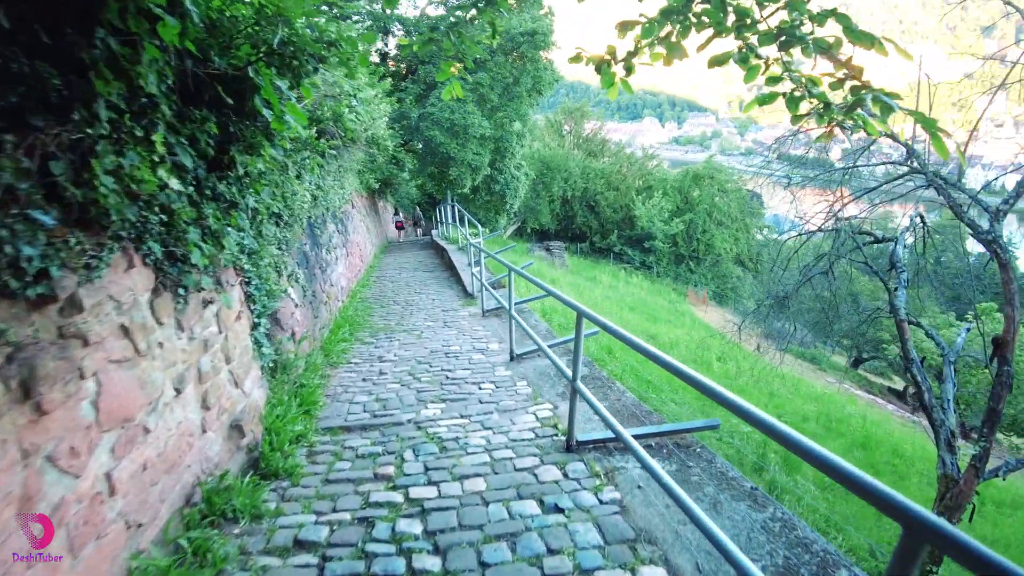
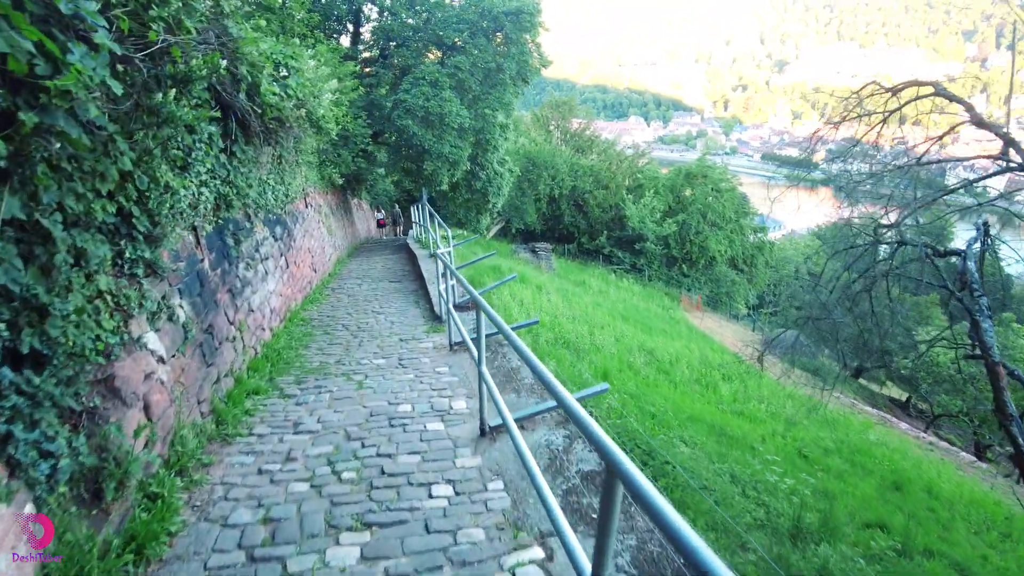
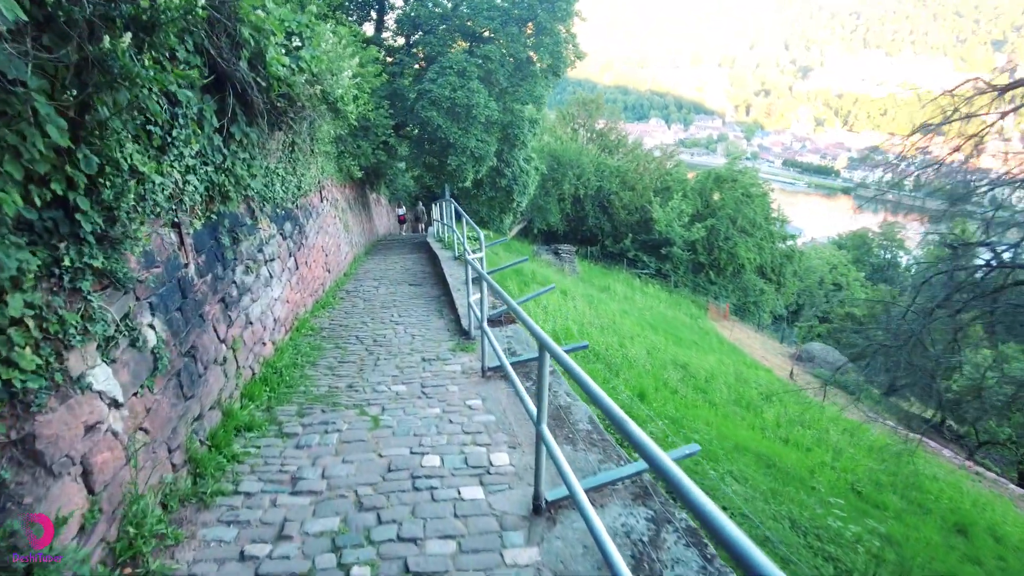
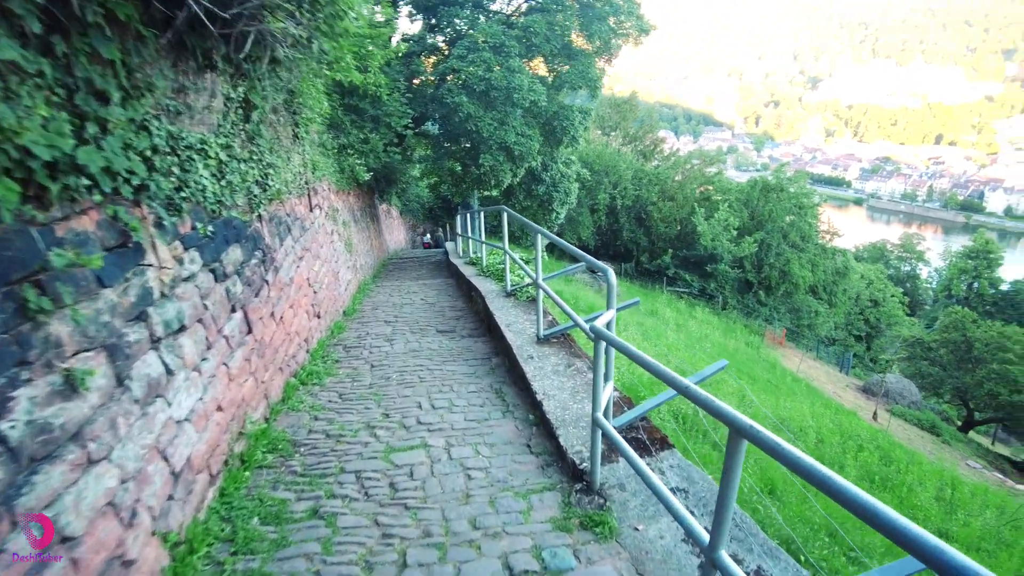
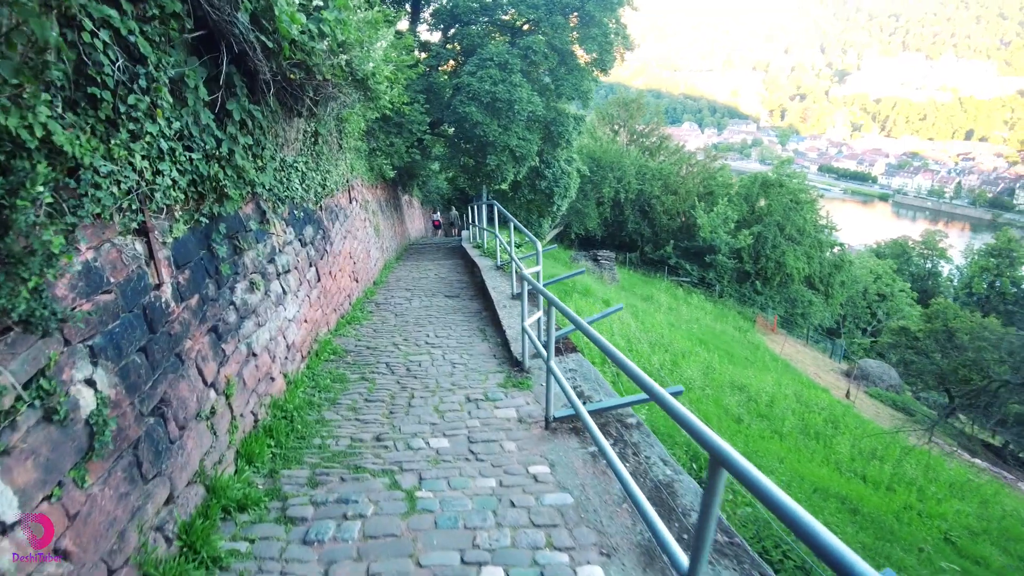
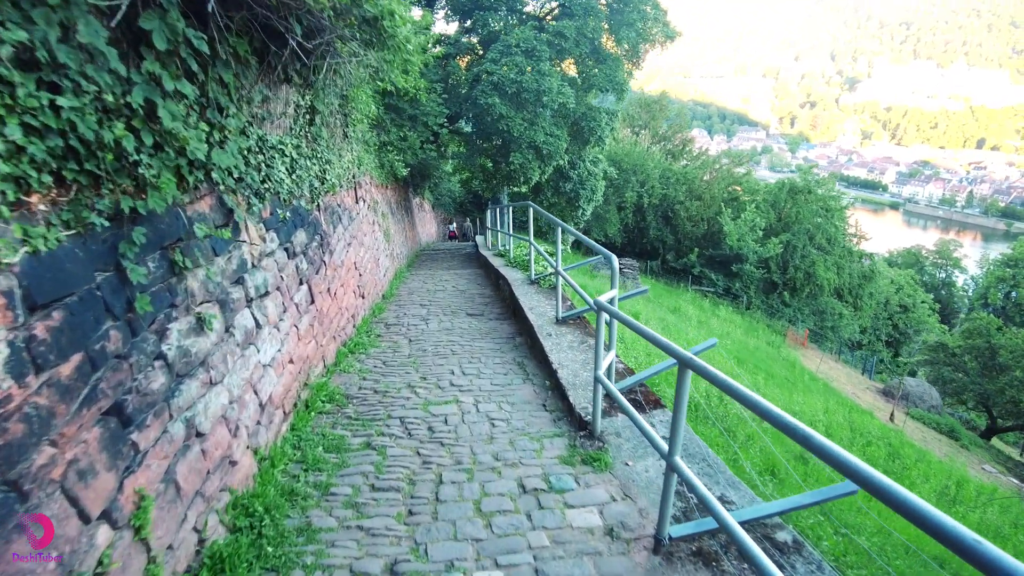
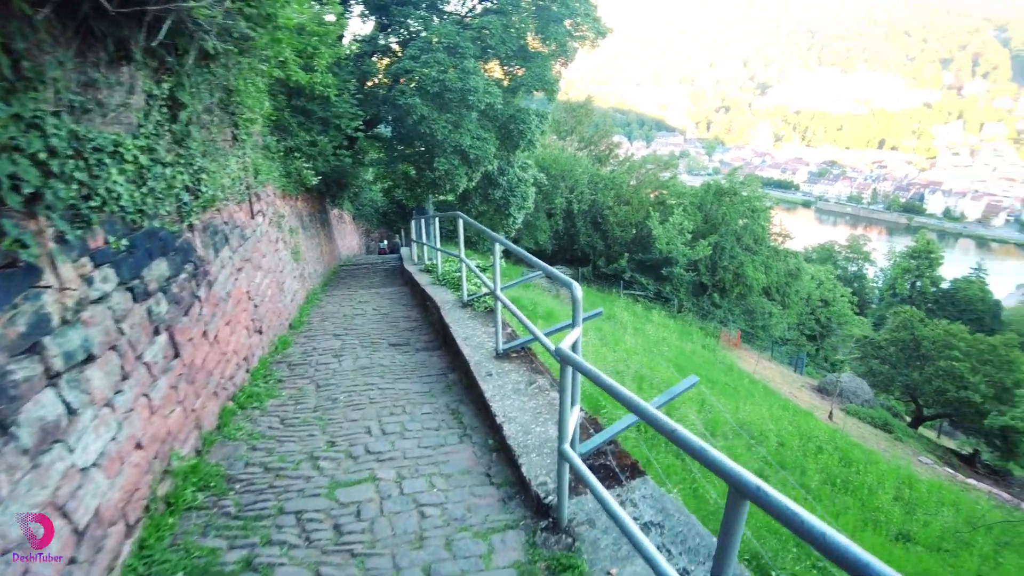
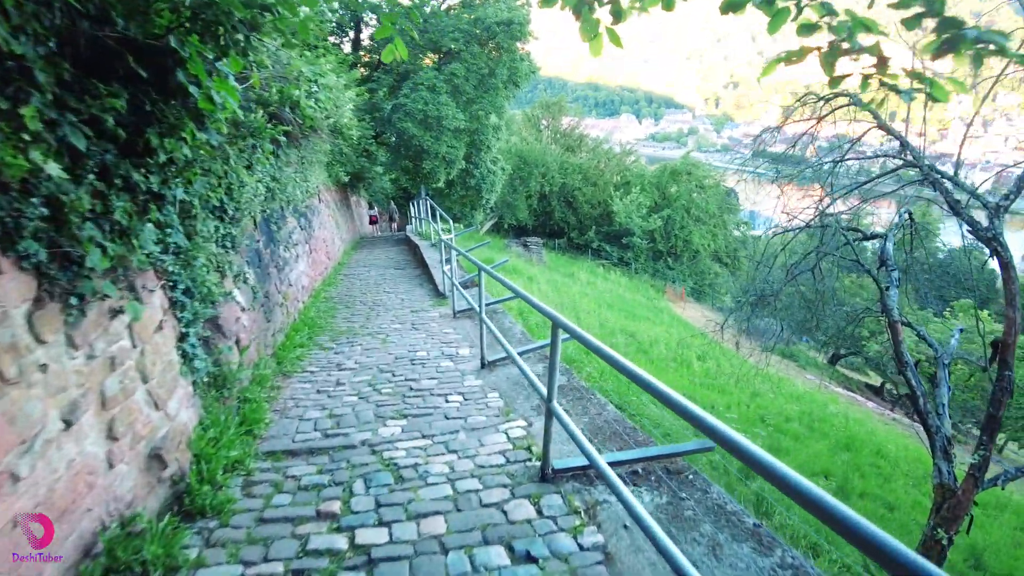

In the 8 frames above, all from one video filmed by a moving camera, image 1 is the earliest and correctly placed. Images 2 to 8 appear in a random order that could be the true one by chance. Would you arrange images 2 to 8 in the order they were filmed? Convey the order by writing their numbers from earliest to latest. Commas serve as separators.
8, 2, 3, 5, 6, 4, 7
